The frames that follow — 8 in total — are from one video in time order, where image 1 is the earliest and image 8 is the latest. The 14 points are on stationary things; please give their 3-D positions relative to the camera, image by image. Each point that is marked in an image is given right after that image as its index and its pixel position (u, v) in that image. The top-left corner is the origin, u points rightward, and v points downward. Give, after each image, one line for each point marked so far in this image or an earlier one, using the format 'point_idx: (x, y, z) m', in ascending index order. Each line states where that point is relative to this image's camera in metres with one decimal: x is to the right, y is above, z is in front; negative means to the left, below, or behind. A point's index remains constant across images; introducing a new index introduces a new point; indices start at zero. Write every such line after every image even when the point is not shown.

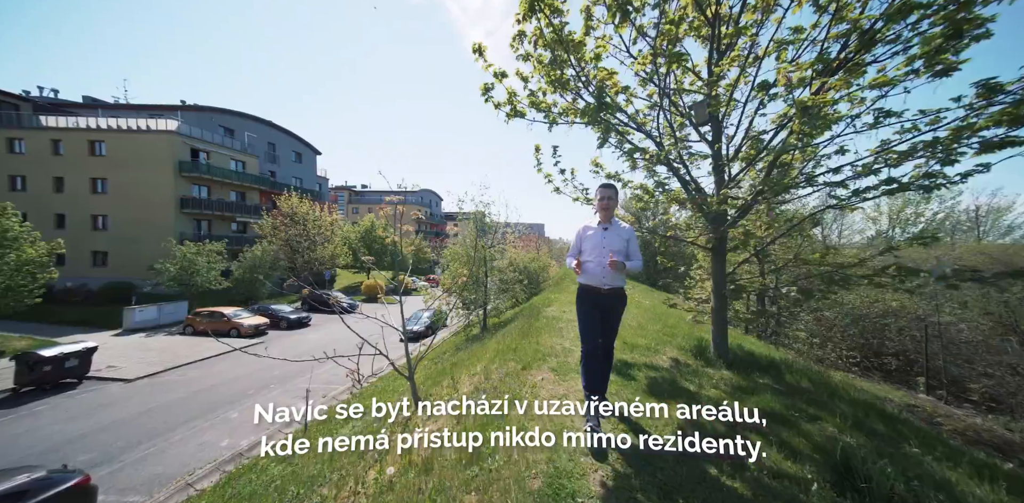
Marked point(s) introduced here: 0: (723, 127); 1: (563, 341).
0: (+3.1, +1.8, +5.4) m
1: (+1.0, -1.6, +6.9) m
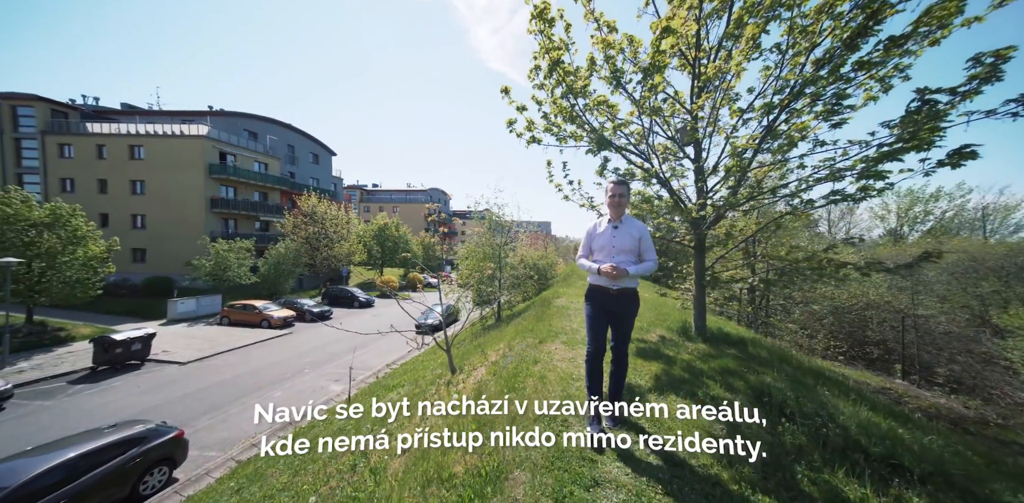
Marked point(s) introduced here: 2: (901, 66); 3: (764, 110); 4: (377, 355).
0: (+3.4, +1.8, +6.7) m
1: (+1.3, -1.5, +8.1) m
2: (+5.3, +2.5, +5.1) m
3: (+3.7, +2.1, +5.6) m
4: (-5.3, -4.0, +14.8) m
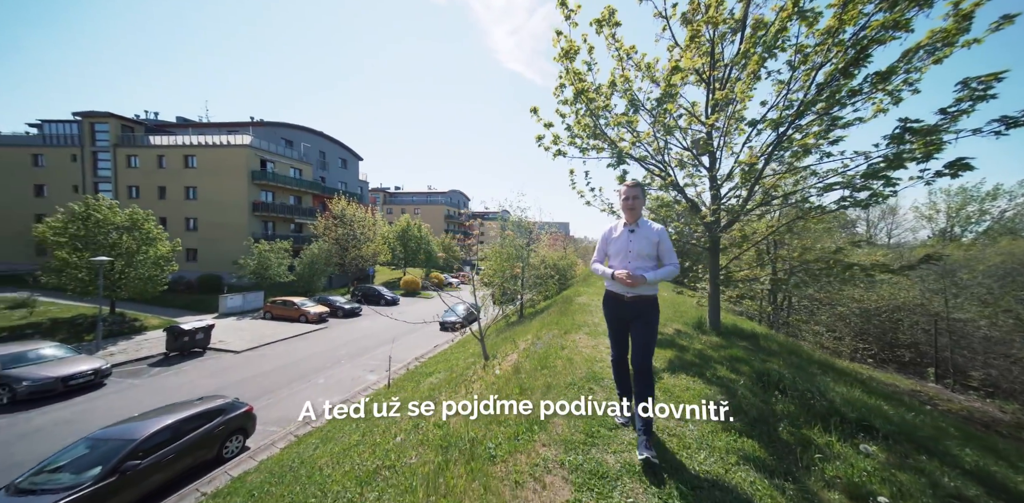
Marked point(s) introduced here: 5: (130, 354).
0: (+3.9, +1.8, +7.2) m
1: (+1.9, -1.5, +8.8) m
2: (+5.8, +2.5, +5.6) m
3: (+4.2, +2.1, +6.2) m
4: (-4.4, -4.0, +15.8) m
5: (-12.2, -3.3, +12.2) m
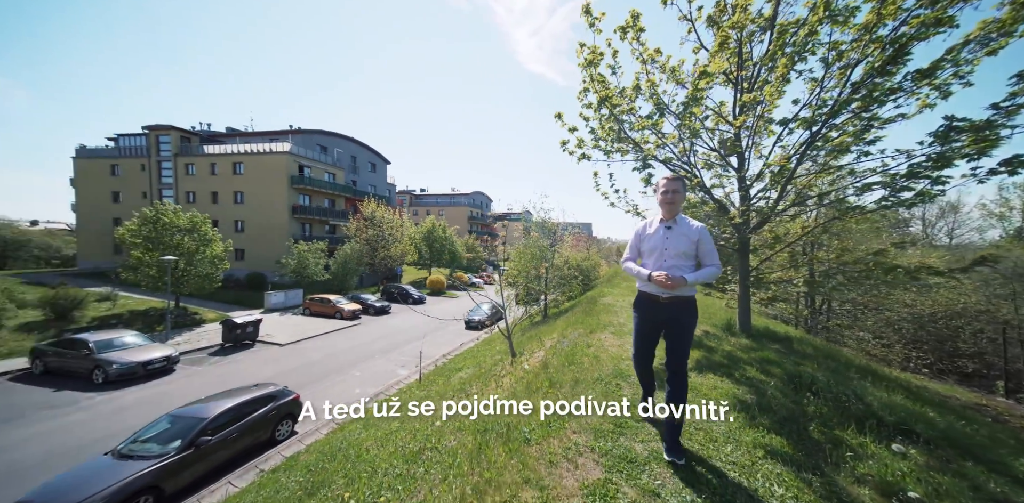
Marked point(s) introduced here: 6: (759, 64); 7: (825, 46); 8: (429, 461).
0: (+4.5, +1.8, +7.4) m
1: (+2.6, -1.6, +9.1) m
2: (+6.2, +2.4, +5.6) m
3: (+4.7, +2.0, +6.3) m
4: (-3.3, -4.1, +16.4) m
5: (-11.4, -3.3, +13.3) m
6: (+4.4, +3.3, +6.8) m
7: (+4.9, +3.2, +6.1) m
8: (-1.0, -2.4, +4.4) m
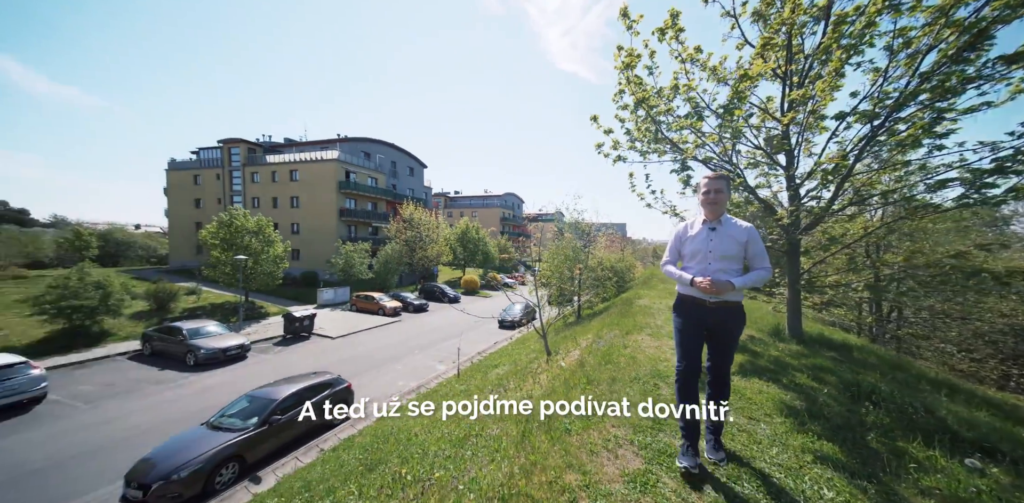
0: (+5.2, +1.7, +7.4) m
1: (+3.5, -1.6, +9.2) m
2: (+6.8, +2.4, +5.5) m
3: (+5.4, +2.0, +6.3) m
4: (-1.8, -4.1, +17.0) m
5: (-10.1, -3.3, +14.6) m
6: (+5.1, +3.3, +6.8) m
7: (+5.5, +3.1, +6.1) m
8: (-0.5, -2.4, +4.9) m
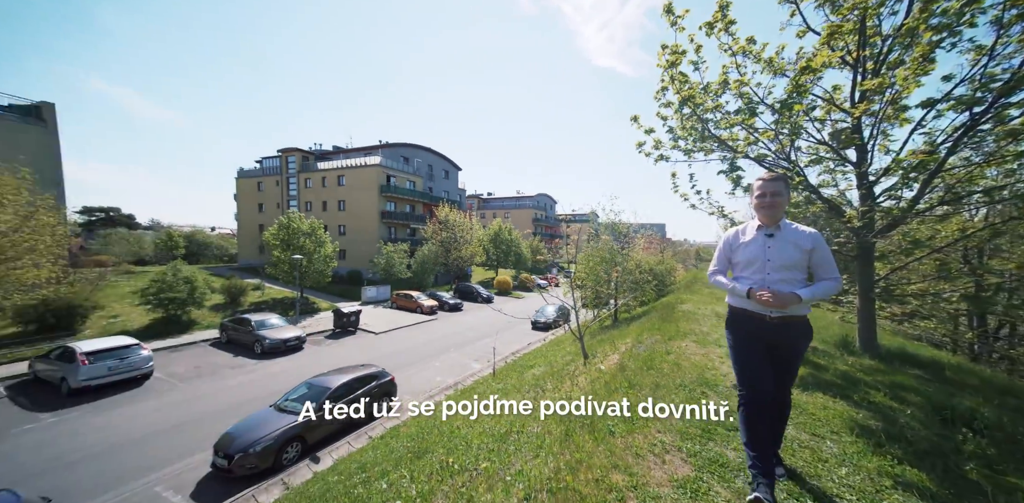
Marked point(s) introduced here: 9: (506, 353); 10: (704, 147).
0: (+6.0, +1.7, +7.1) m
1: (+4.3, -1.7, +9.1) m
2: (+7.4, +2.3, +5.1) m
3: (+6.0, +1.9, +6.0) m
4: (-0.3, -4.2, +17.3) m
5: (-8.7, -3.3, +15.6) m
6: (+5.8, +3.2, +6.6) m
7: (+6.2, +3.1, +5.8) m
8: (+0.1, -2.5, +5.1) m
9: (-0.4, -4.2, +15.7) m
10: (+3.7, +1.9, +7.6) m
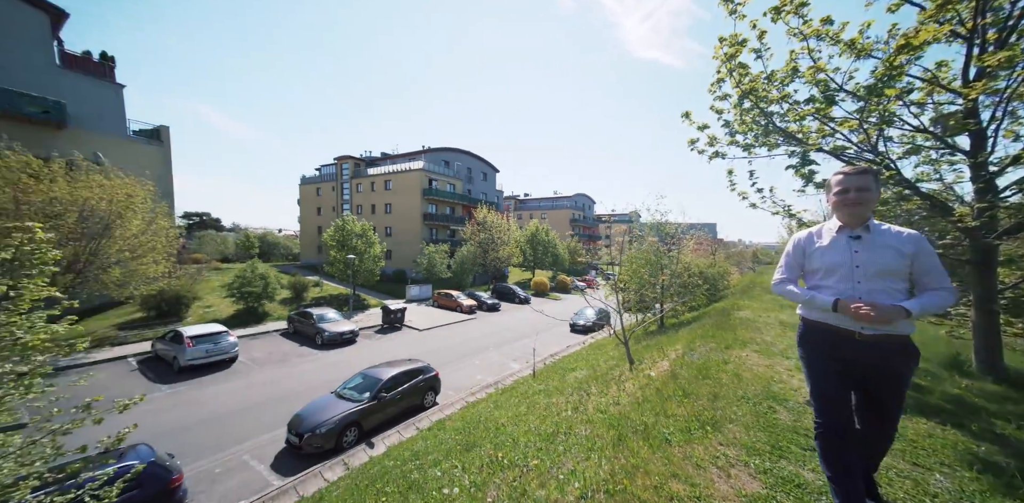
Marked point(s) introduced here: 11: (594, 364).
0: (+6.8, +1.6, +6.3) m
1: (+5.3, -1.7, +8.4) m
2: (+8.0, +2.3, +4.1) m
3: (+6.7, +1.9, +5.2) m
4: (+1.5, -4.2, +17.0) m
5: (-7.1, -3.3, +16.1) m
6: (+6.6, +3.2, +5.8) m
7: (+6.8, +3.0, +4.9) m
8: (+0.7, -2.5, +4.8) m
9: (+1.2, -4.3, +15.4) m
10: (+4.5, +1.9, +6.9) m
11: (+2.3, -3.3, +11.1) m
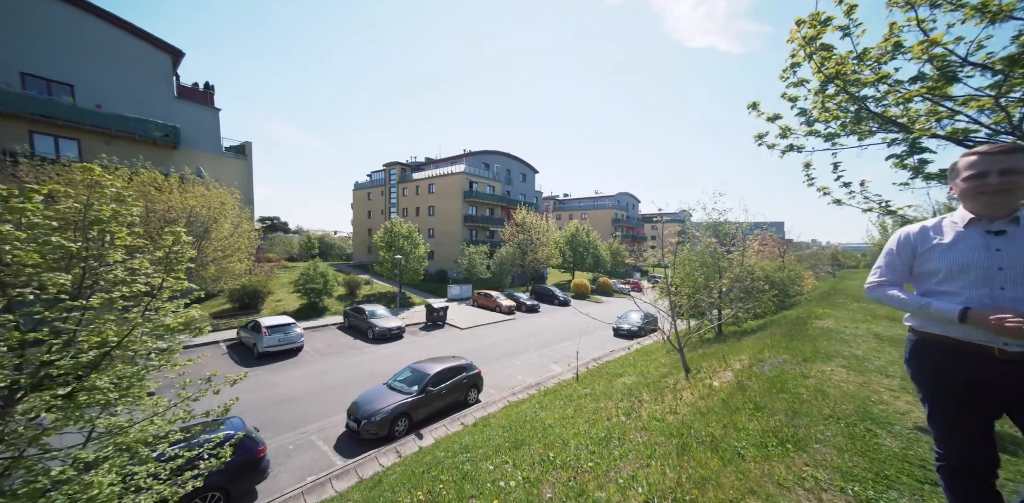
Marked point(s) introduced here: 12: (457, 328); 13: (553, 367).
0: (+7.6, +1.6, +5.2) m
1: (+6.4, -1.8, +7.4) m
2: (+8.7, +2.2, +2.9) m
3: (+7.5, +1.8, +4.1) m
4: (+3.5, -4.3, +16.4) m
5: (-5.2, -3.4, +16.4) m
6: (+7.4, +3.1, +4.7) m
7: (+7.6, +3.0, +3.9) m
8: (+1.4, -2.5, +4.4) m
9: (+3.0, -4.3, +14.8) m
10: (+5.5, +1.8, +6.1) m
11: (+3.7, -3.4, +10.4) m
12: (-2.6, -3.8, +17.1) m
13: (+1.6, -4.4, +13.8) m
